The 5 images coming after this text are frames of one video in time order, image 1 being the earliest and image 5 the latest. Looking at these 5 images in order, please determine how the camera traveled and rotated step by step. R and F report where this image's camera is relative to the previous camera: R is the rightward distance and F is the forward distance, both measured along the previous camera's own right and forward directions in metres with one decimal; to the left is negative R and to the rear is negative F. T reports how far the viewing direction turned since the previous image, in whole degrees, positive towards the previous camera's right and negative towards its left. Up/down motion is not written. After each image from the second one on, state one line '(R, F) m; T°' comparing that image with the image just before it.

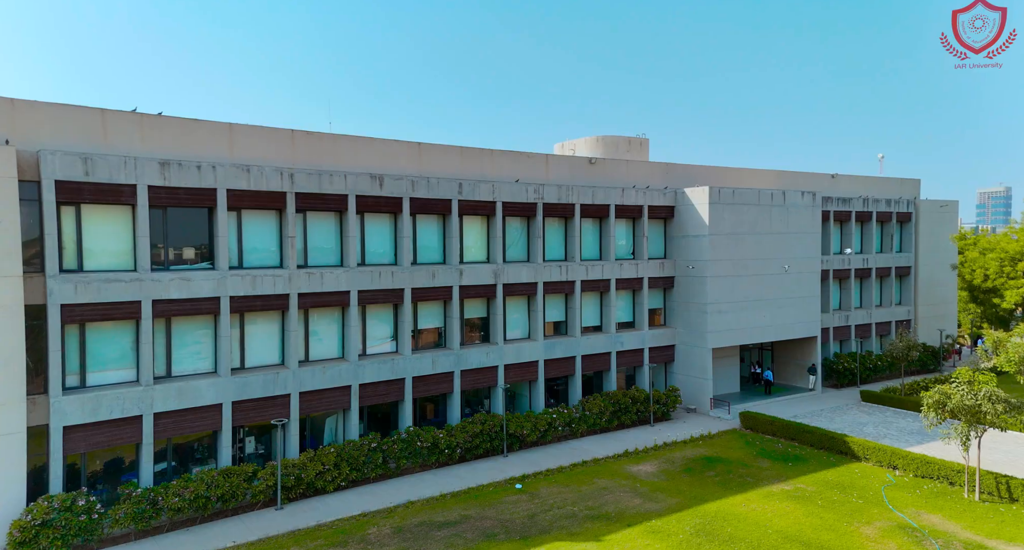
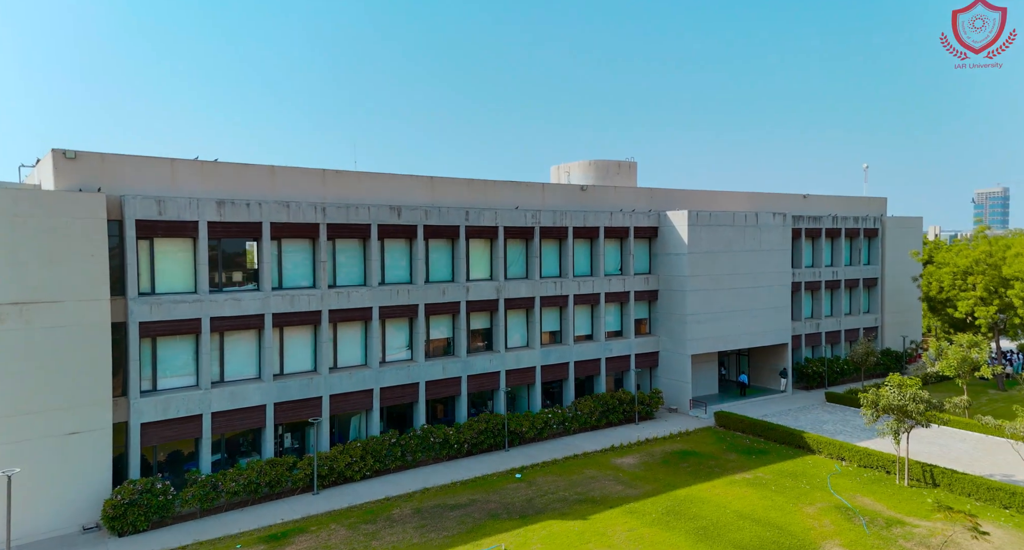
(-0.1, -4.4) m; 0°
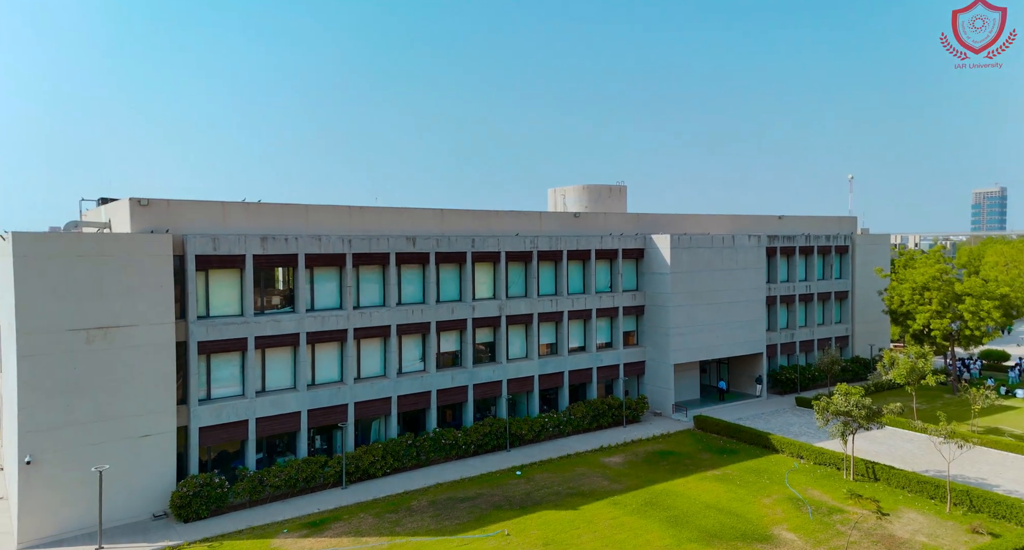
(-0.1, -4.6) m; 0°
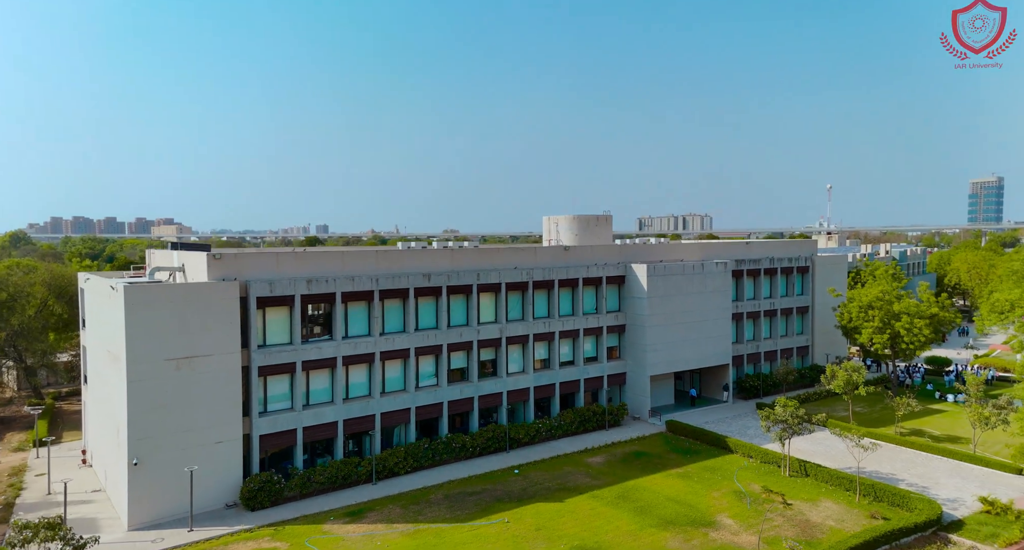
(-0.1, -7.3) m; 0°
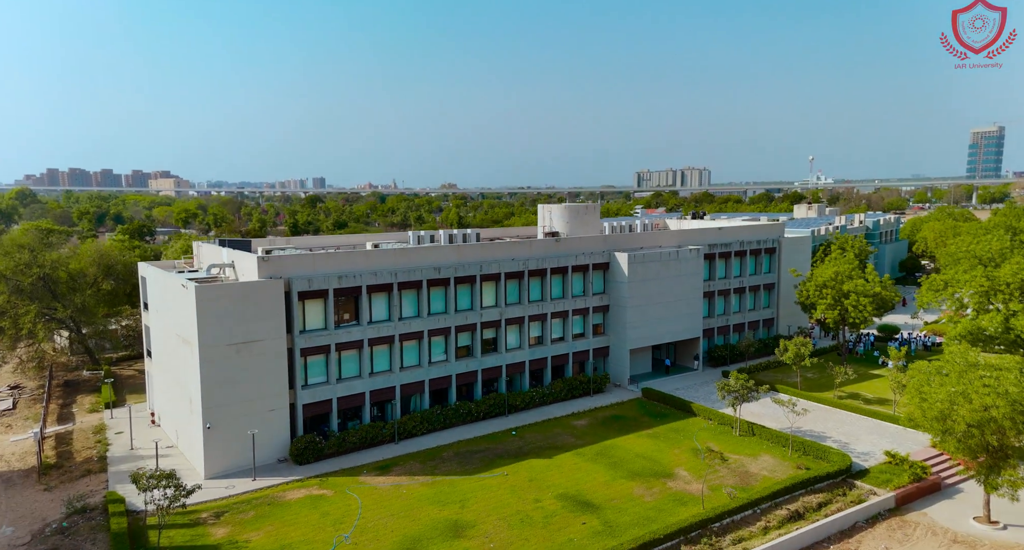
(0.0, -7.8) m; 0°
